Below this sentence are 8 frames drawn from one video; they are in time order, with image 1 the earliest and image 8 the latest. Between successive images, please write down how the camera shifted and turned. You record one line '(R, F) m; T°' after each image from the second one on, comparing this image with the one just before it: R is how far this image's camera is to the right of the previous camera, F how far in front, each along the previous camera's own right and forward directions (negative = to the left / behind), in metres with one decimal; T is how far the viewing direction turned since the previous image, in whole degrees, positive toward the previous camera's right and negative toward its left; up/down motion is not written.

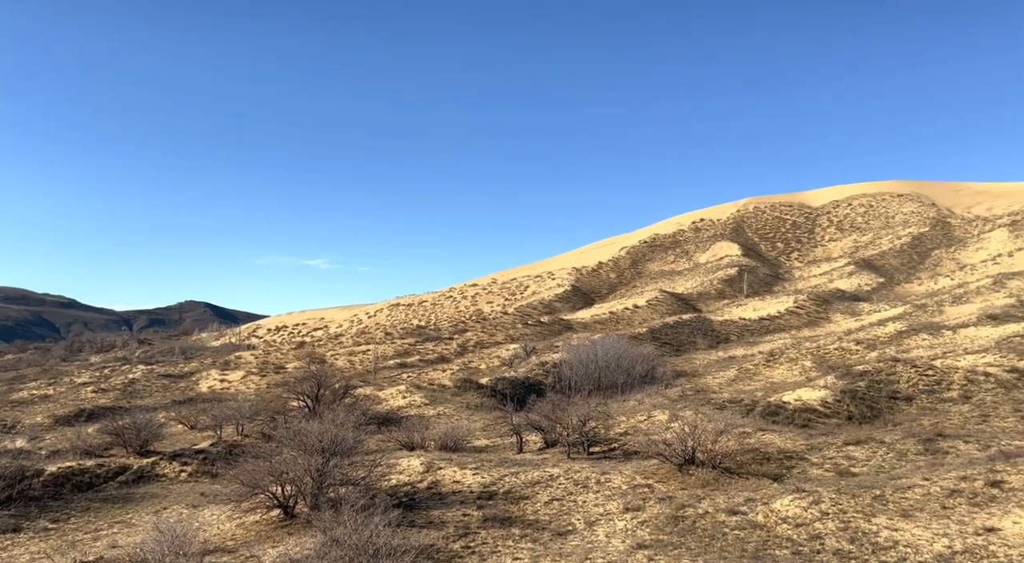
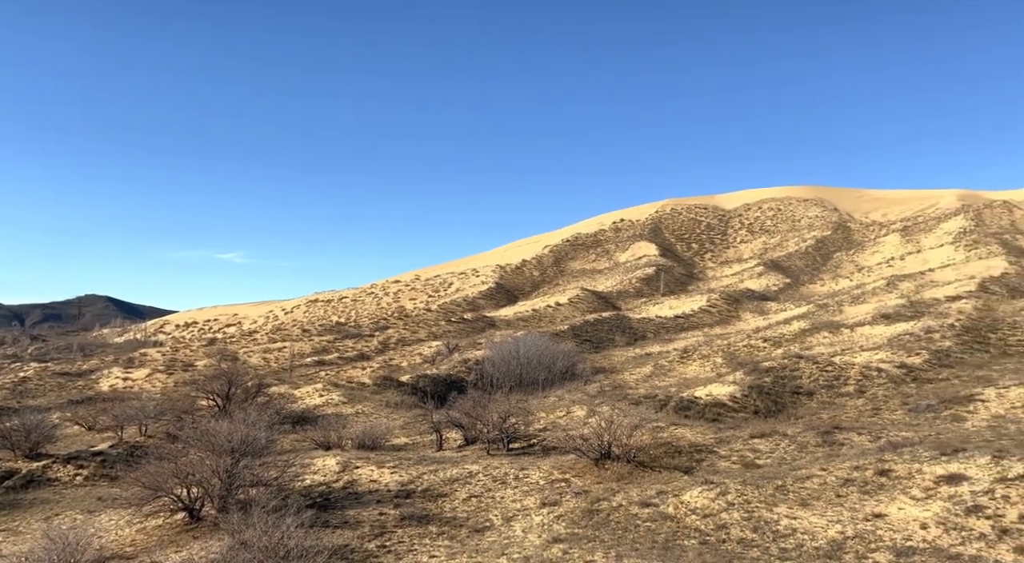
(+0.3, -0.4) m; +5°
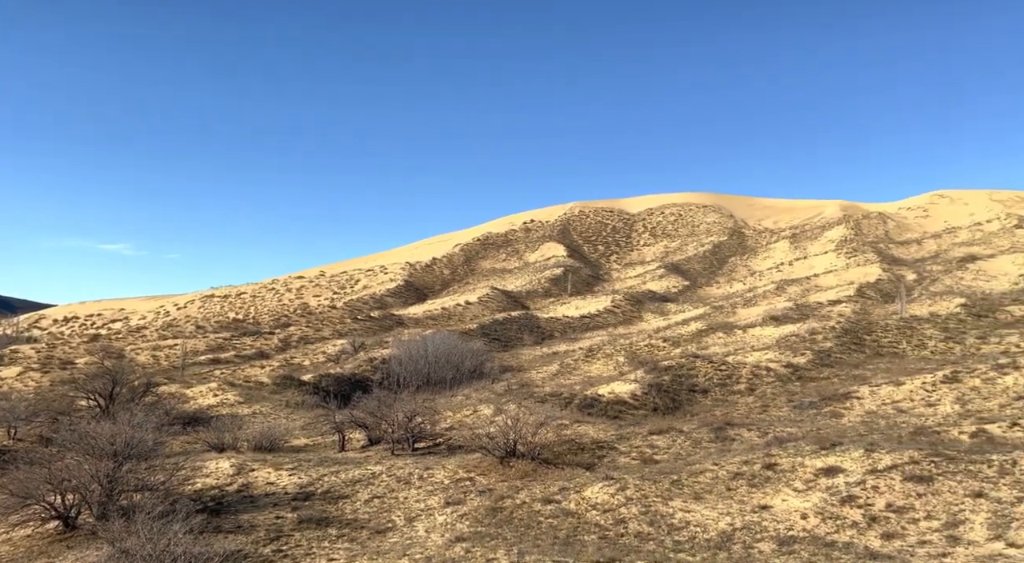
(+0.1, -0.5) m; +6°
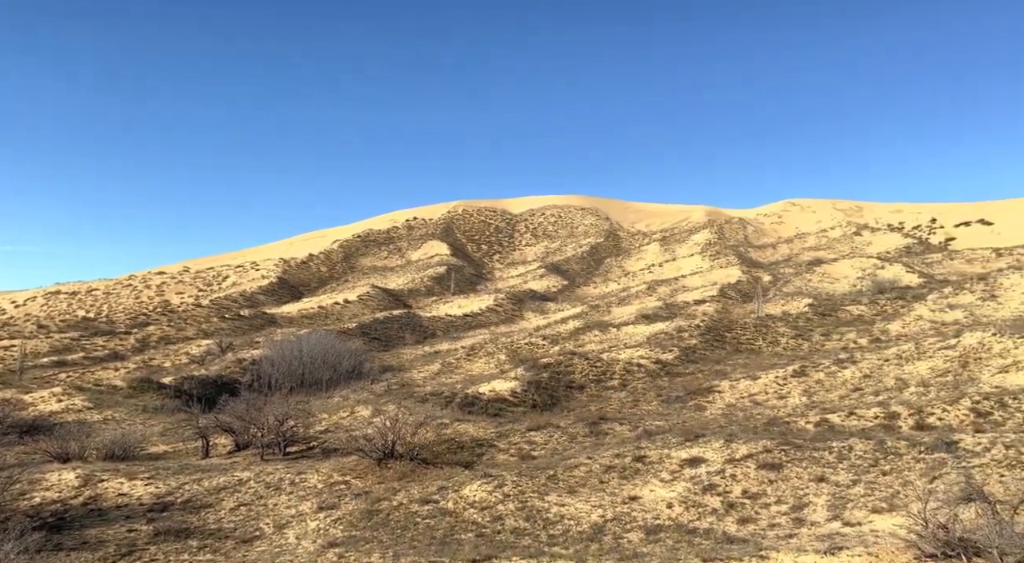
(+0.2, -0.5) m; +8°
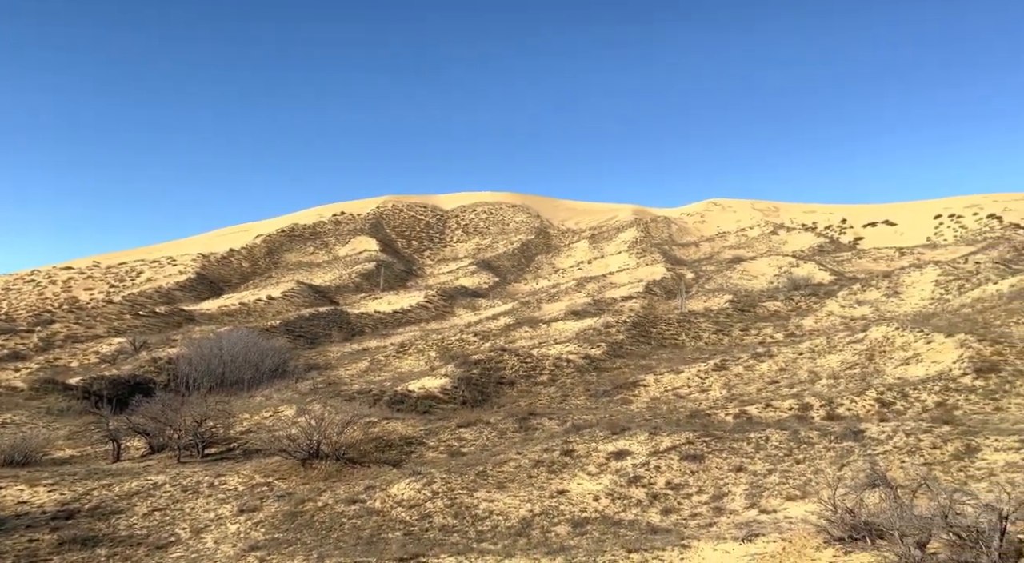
(+0.1, +0.2) m; +4°
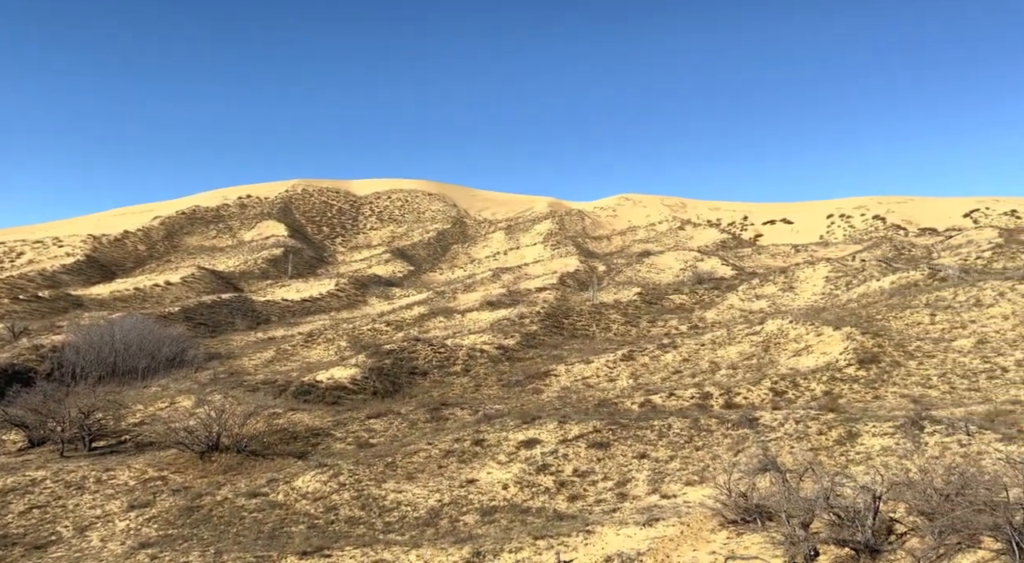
(+0.2, +0.4) m; +5°
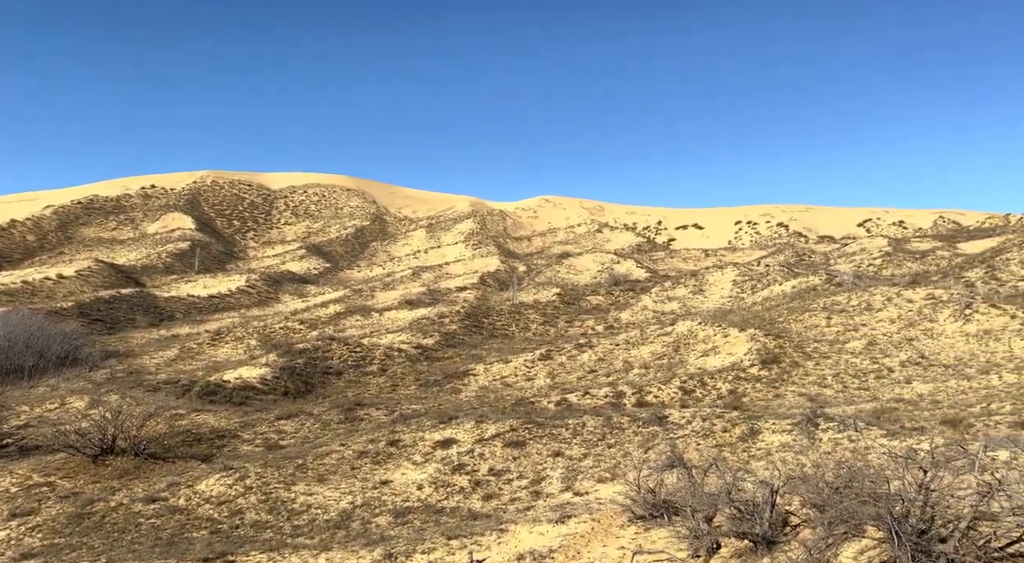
(+0.2, +0.4) m; +5°
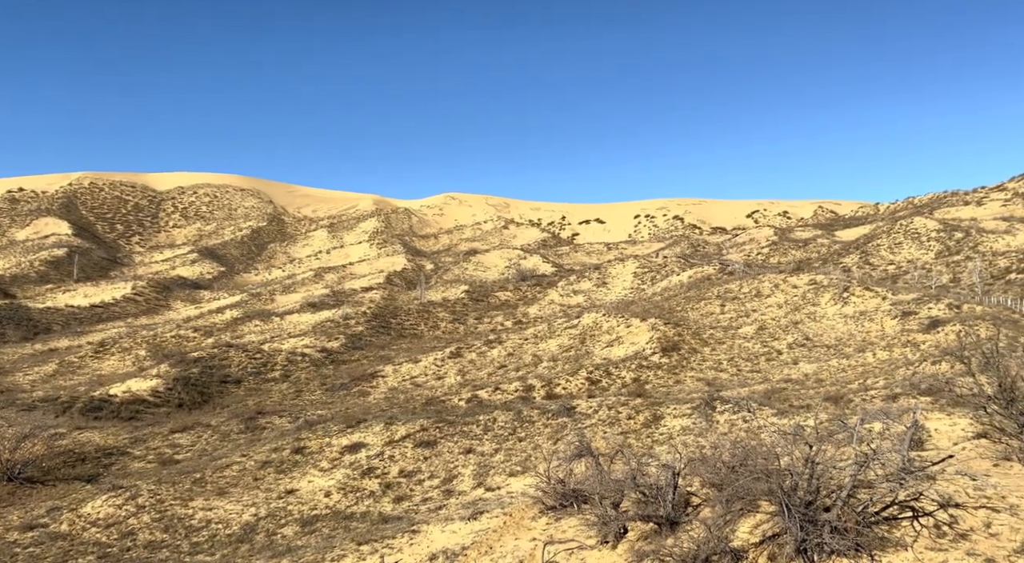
(+0.3, +0.6) m; +6°
